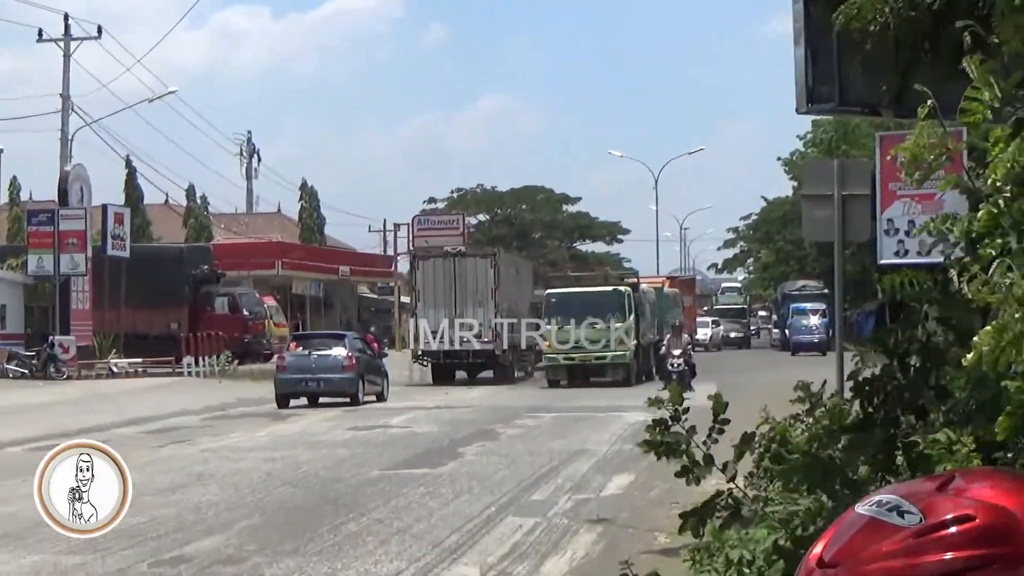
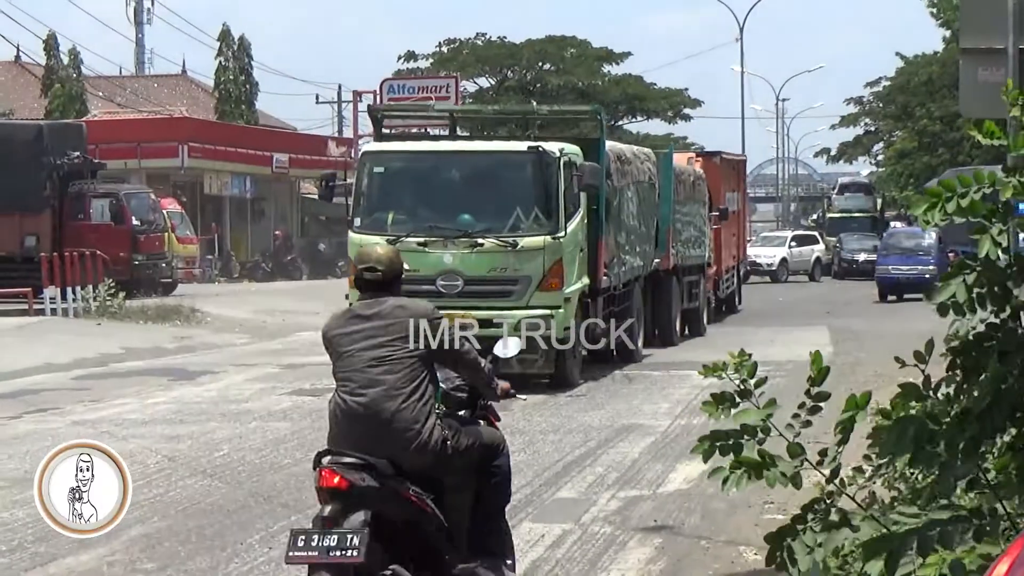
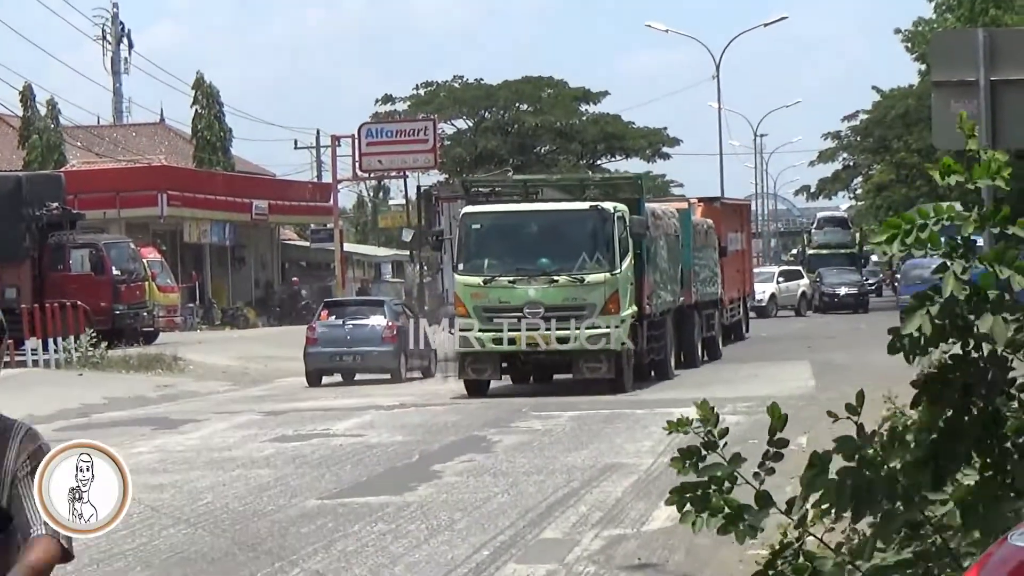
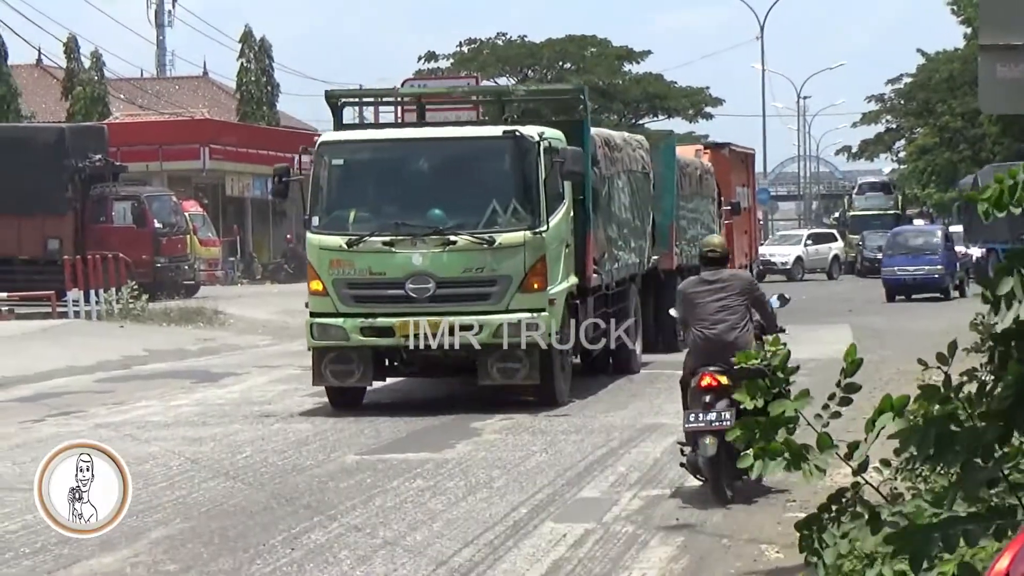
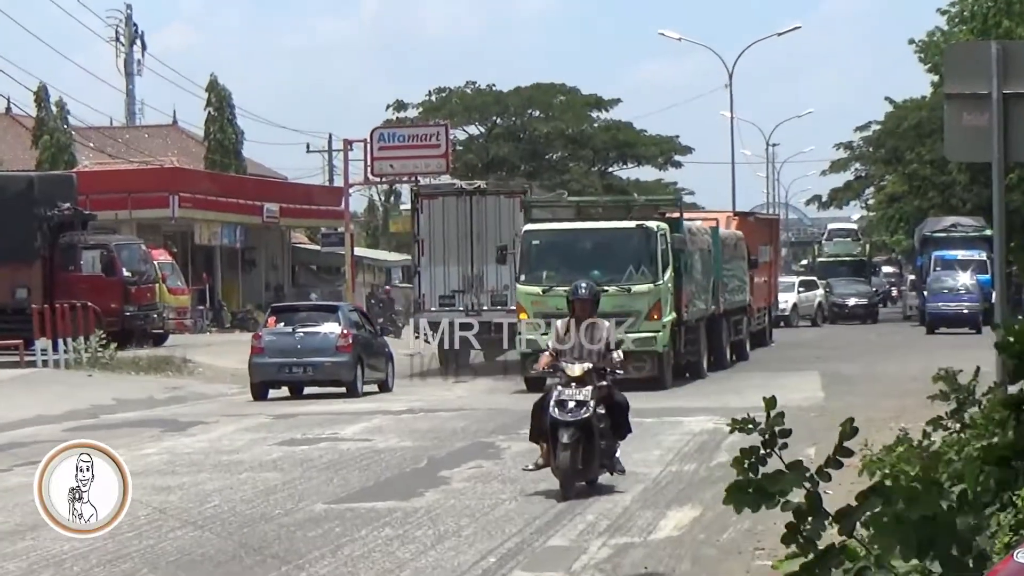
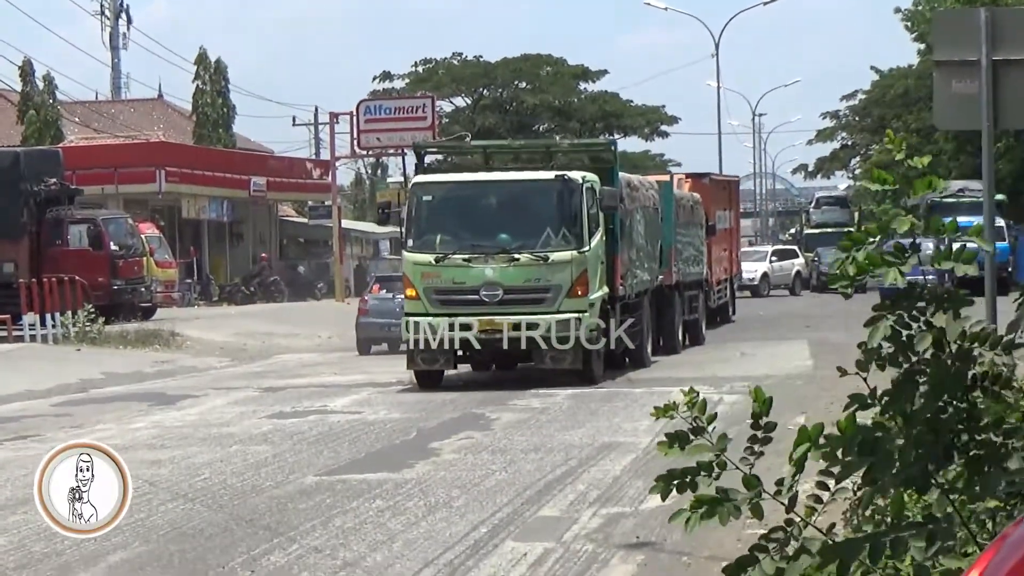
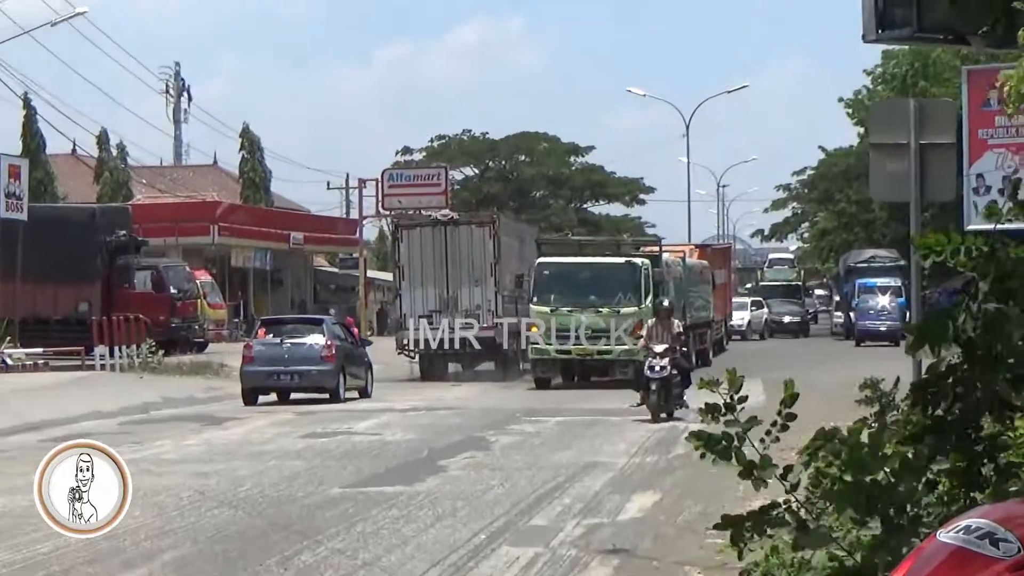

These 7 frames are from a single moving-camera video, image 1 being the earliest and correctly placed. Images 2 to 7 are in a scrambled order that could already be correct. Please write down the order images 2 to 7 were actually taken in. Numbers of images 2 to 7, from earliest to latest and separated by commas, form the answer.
7, 5, 3, 6, 2, 4
